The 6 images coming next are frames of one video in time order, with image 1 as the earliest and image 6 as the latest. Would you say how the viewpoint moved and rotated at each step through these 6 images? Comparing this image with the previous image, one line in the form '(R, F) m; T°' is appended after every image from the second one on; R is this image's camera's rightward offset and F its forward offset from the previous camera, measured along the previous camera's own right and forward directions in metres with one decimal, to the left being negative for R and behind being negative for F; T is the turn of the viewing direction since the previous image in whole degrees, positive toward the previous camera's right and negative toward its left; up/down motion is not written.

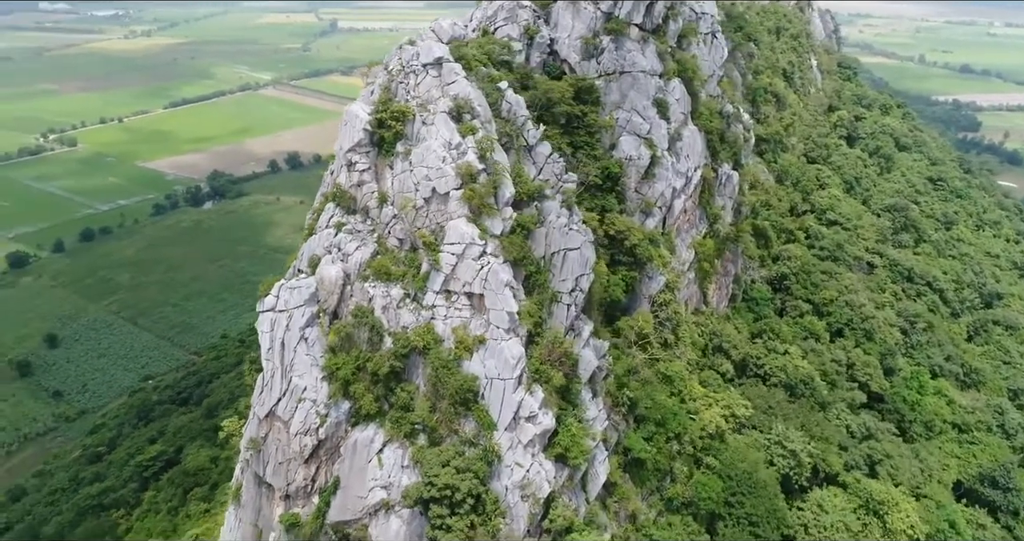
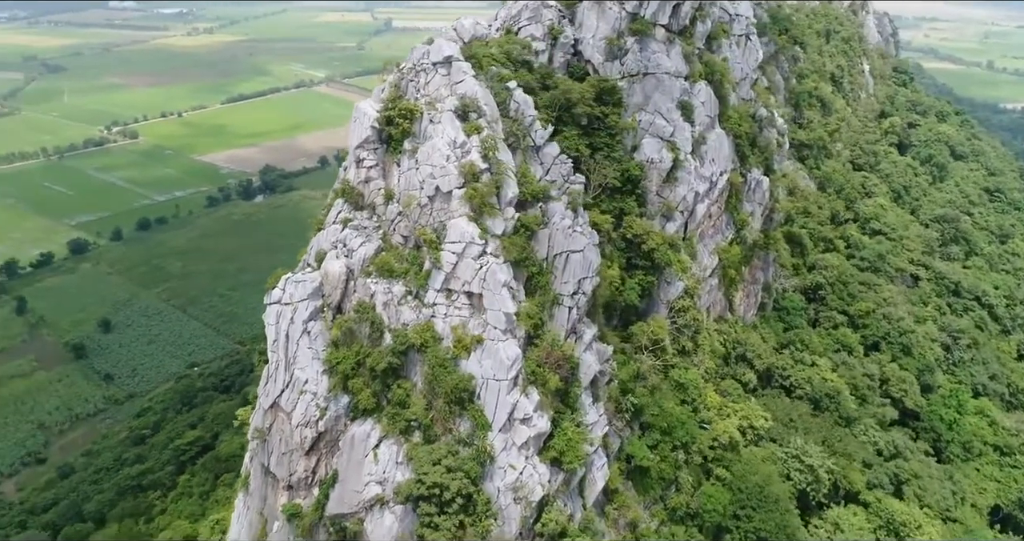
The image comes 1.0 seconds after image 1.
(+1.3, +0.2) m; -4°
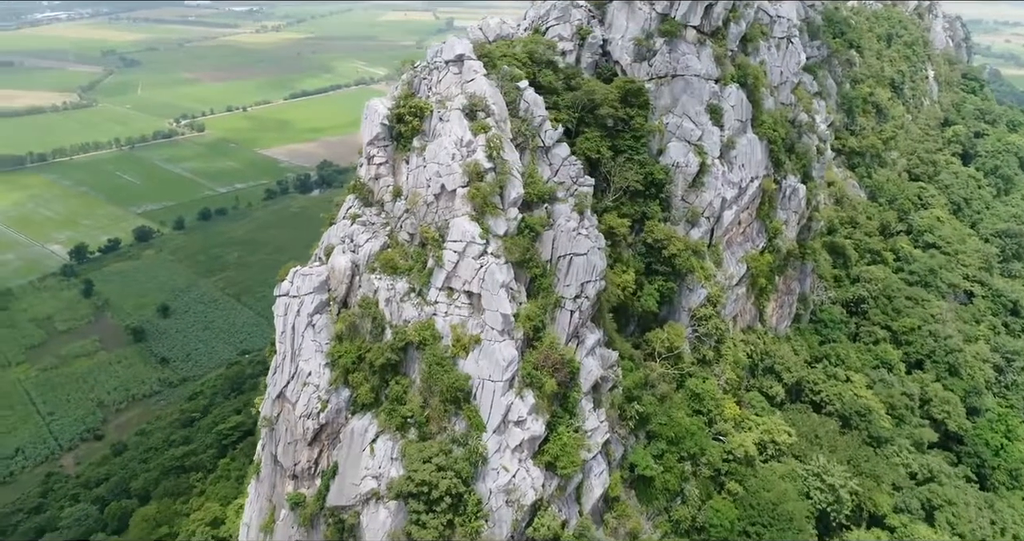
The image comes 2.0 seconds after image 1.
(+1.4, +0.2) m; -4°
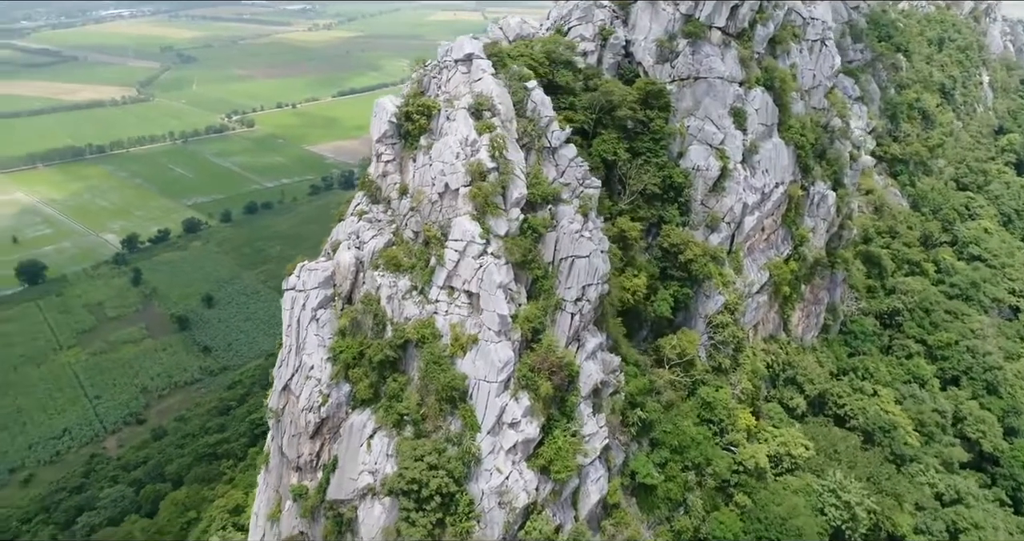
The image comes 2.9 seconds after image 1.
(+1.1, +0.2) m; -3°
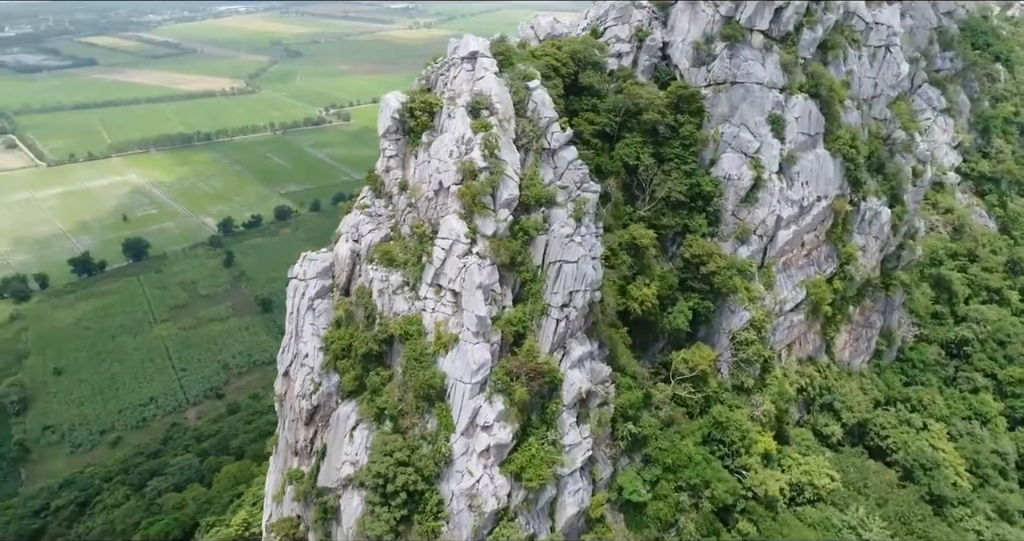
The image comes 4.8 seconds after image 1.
(+2.7, +0.5) m; -7°
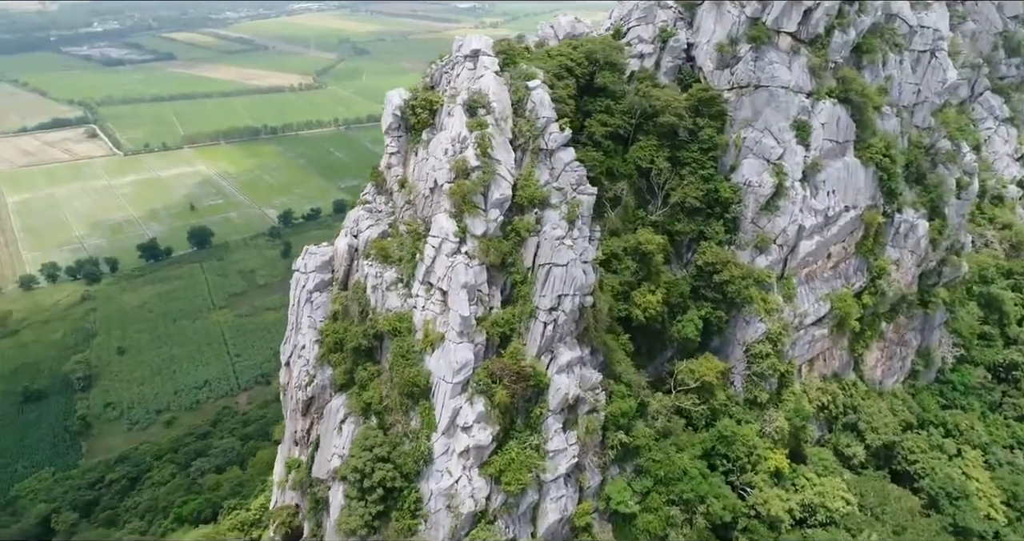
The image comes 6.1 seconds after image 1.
(+1.9, +0.3) m; -5°
